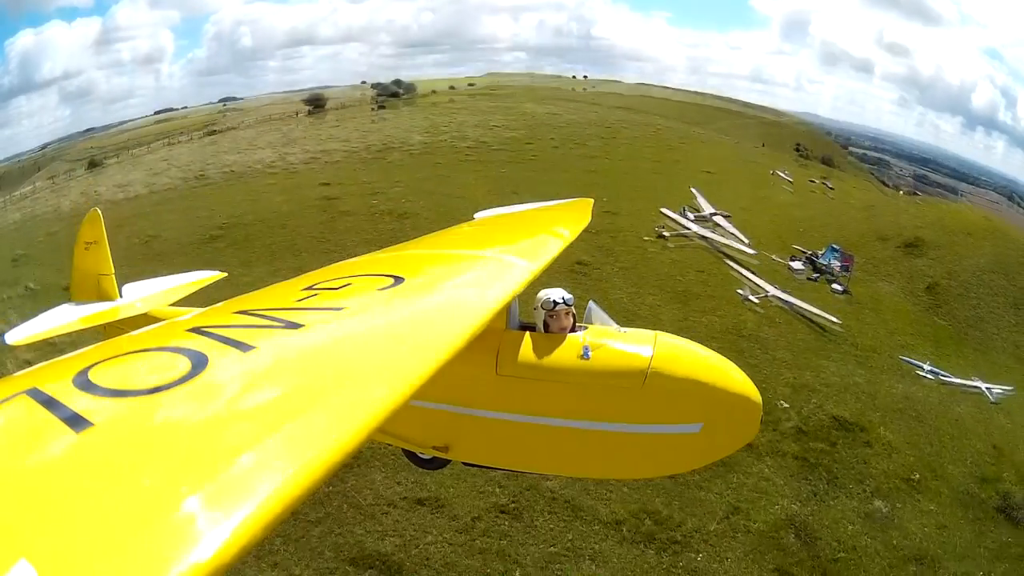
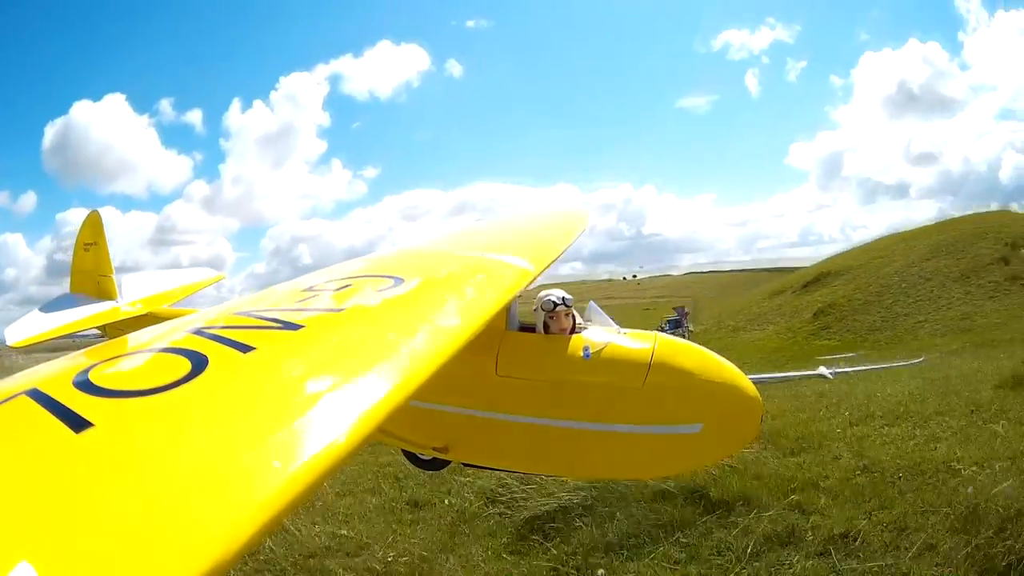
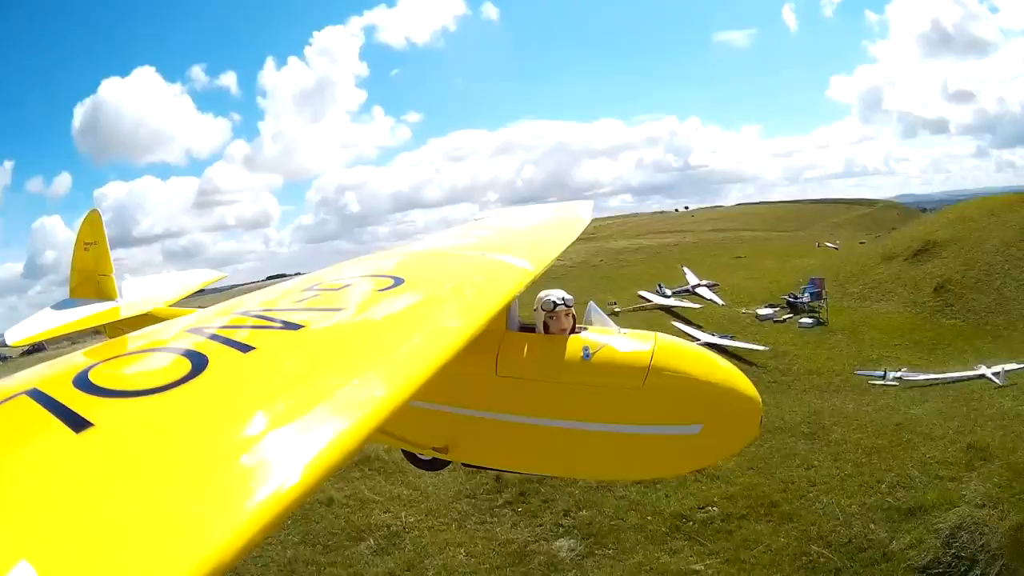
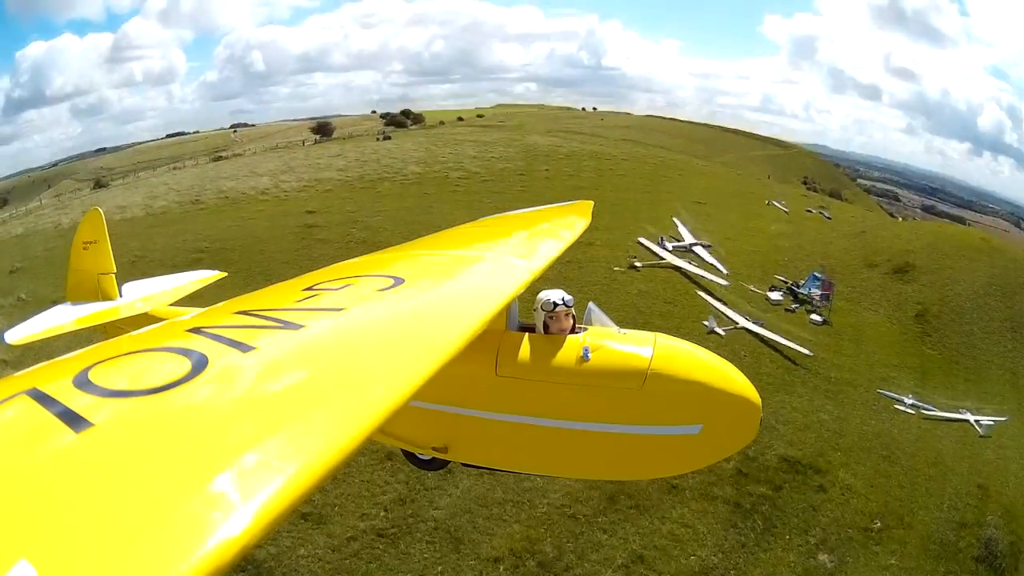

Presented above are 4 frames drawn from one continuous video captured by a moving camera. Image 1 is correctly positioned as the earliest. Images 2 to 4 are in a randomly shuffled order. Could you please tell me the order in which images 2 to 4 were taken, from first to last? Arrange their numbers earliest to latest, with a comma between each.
4, 3, 2
